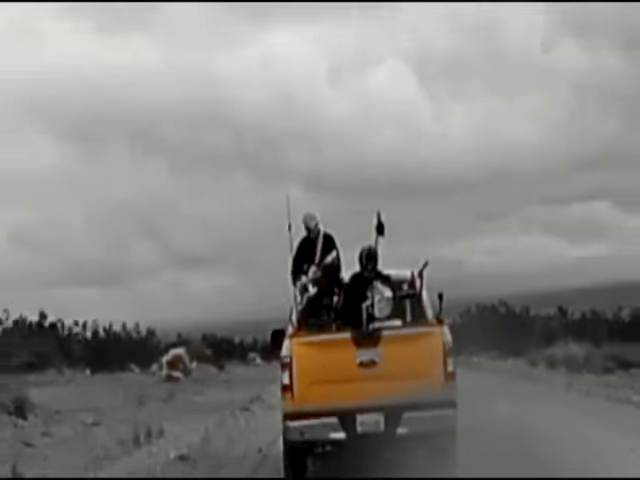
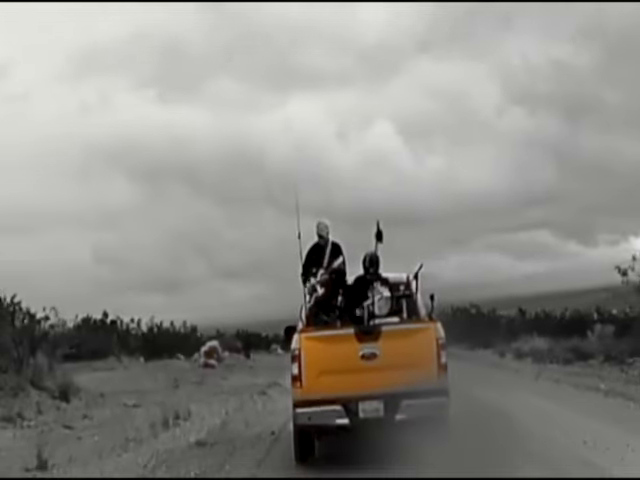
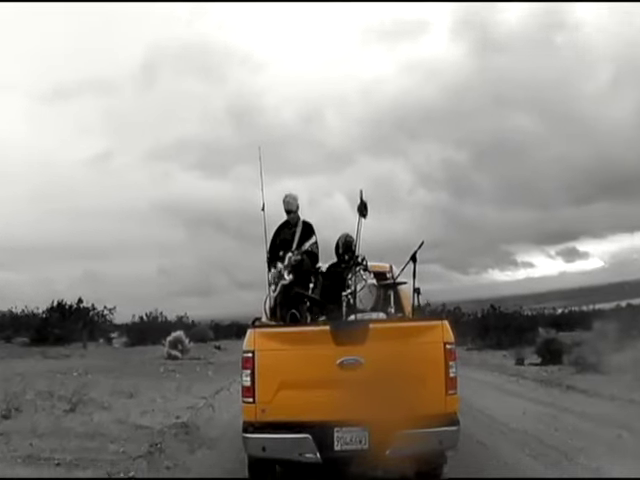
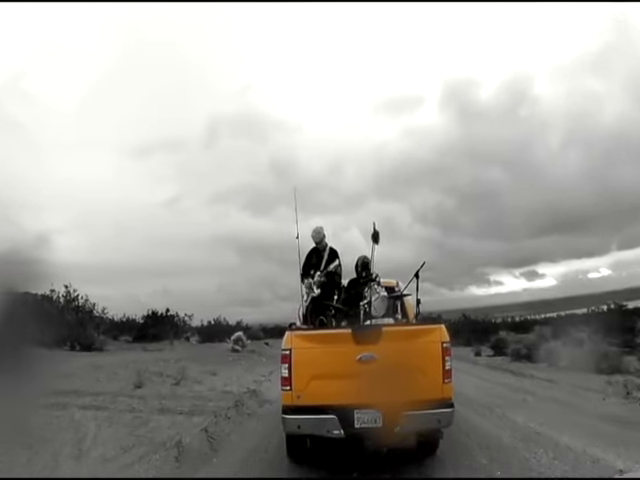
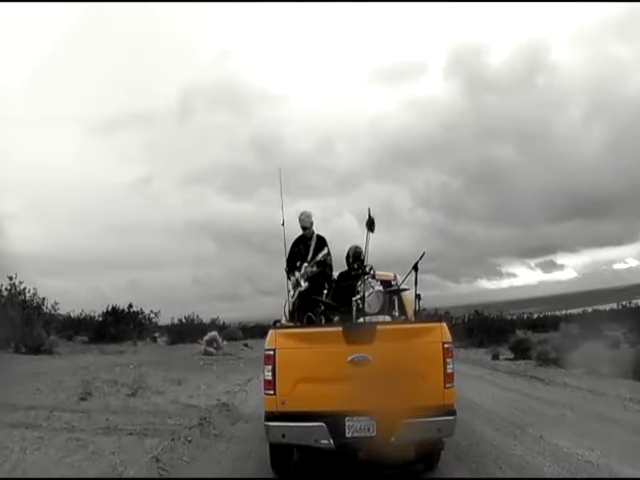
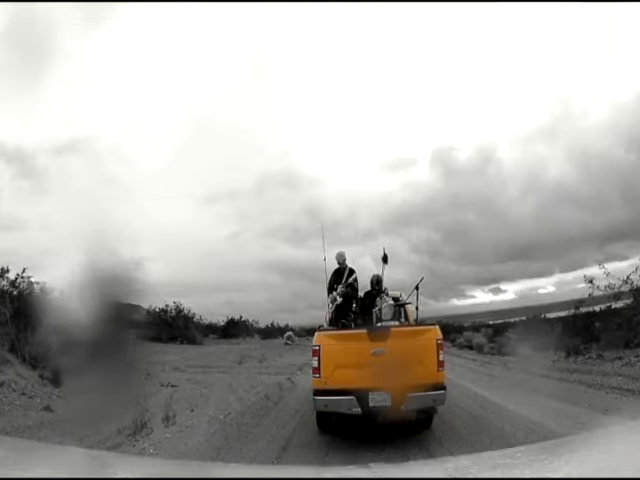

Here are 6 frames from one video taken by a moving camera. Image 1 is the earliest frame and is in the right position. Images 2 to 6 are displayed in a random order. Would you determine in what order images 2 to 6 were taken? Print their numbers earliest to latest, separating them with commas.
2, 6, 4, 5, 3
